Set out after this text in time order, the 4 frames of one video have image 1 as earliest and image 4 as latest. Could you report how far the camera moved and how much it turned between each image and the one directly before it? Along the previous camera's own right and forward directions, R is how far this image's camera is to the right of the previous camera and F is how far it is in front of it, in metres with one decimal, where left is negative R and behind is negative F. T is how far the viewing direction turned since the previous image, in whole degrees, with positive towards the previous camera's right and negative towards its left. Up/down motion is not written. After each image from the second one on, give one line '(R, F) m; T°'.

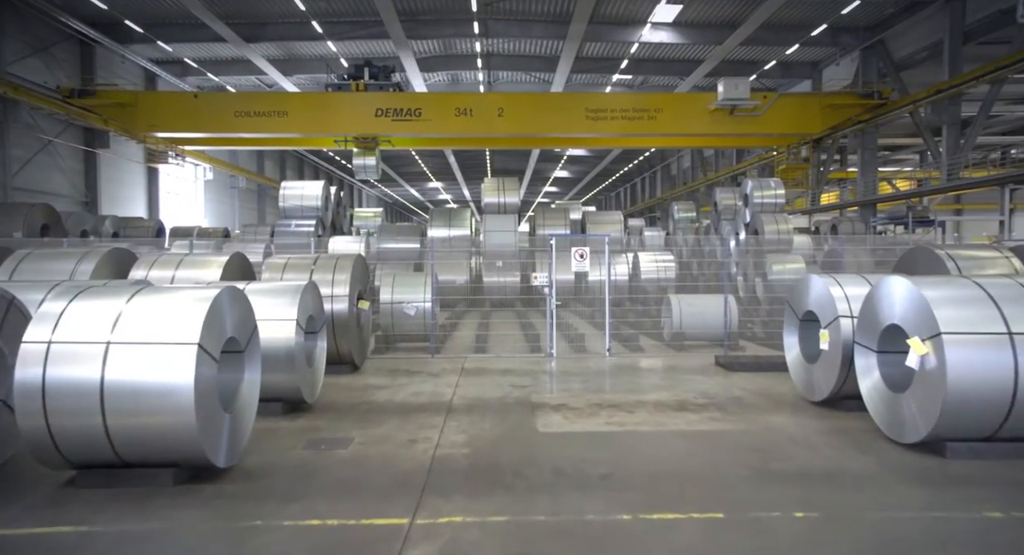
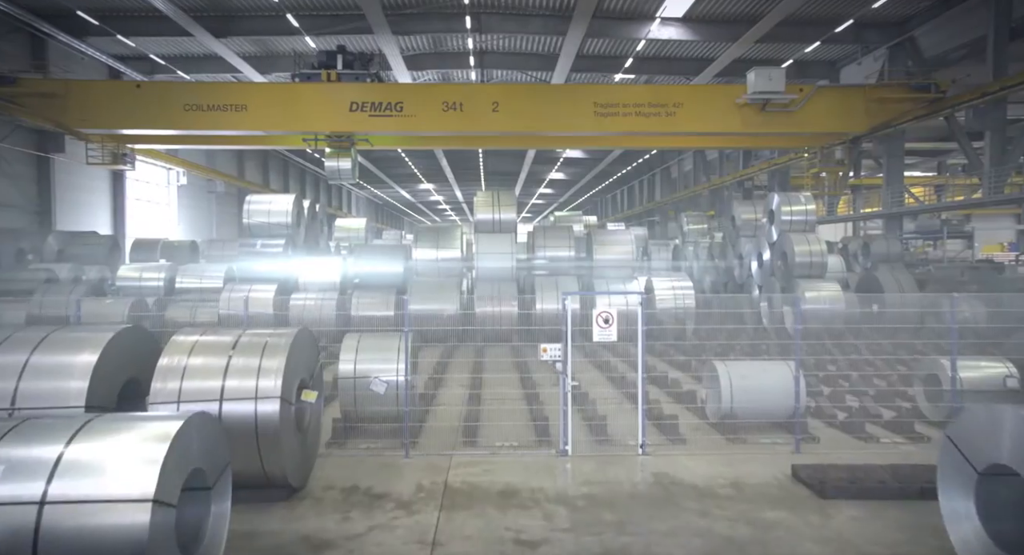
(-0.1, +1.2) m; +1°
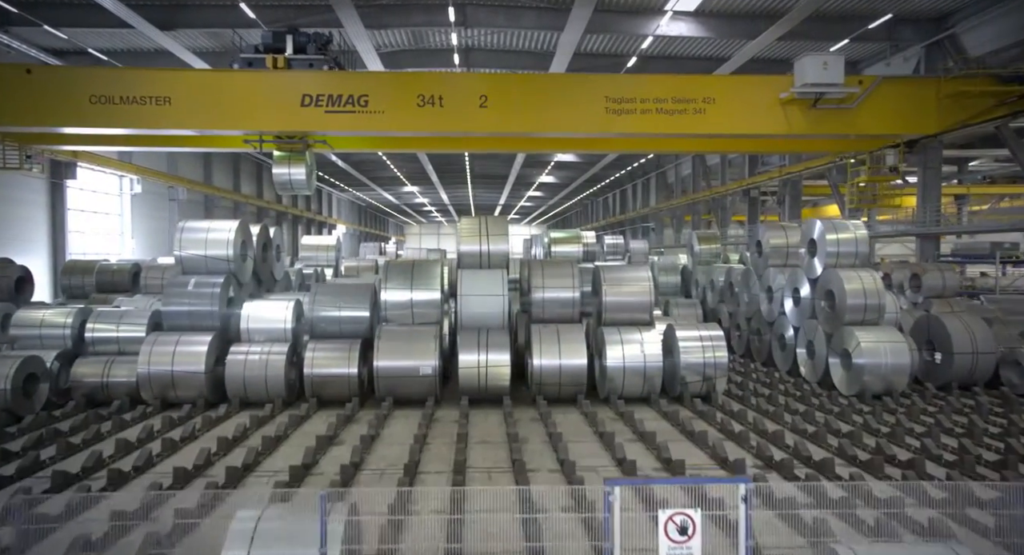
(0.0, +1.6) m; +1°
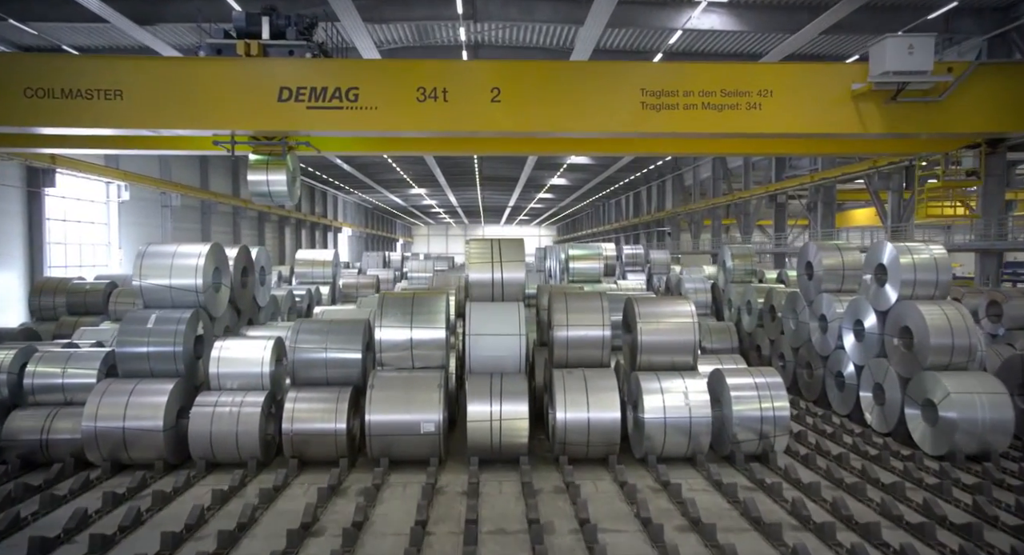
(-0.1, +1.2) m; -1°
